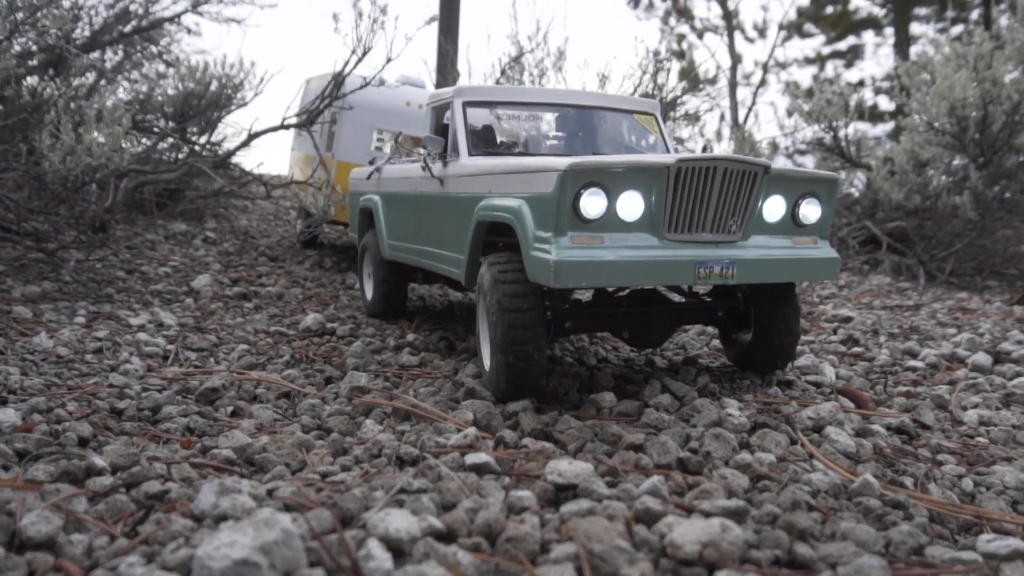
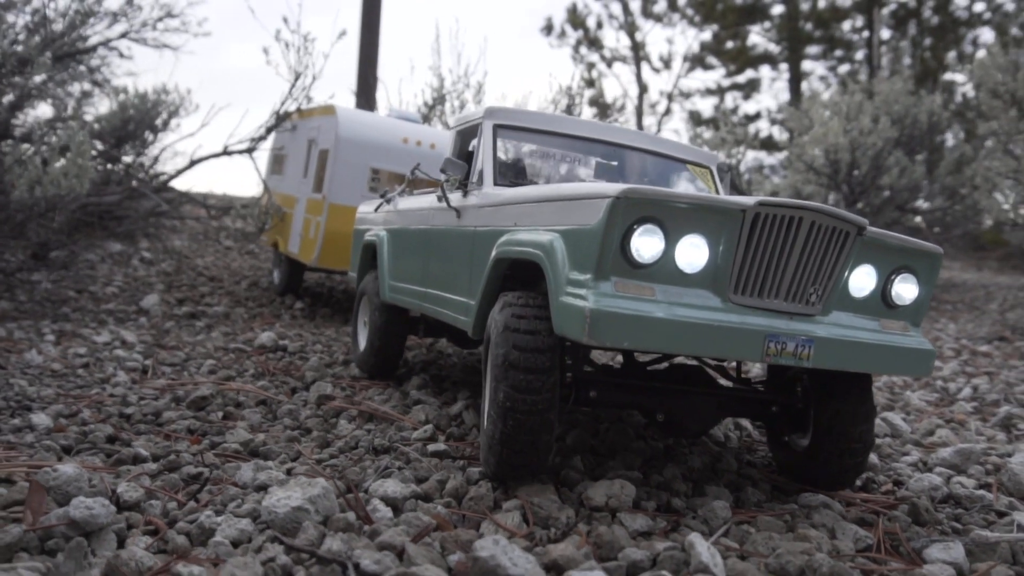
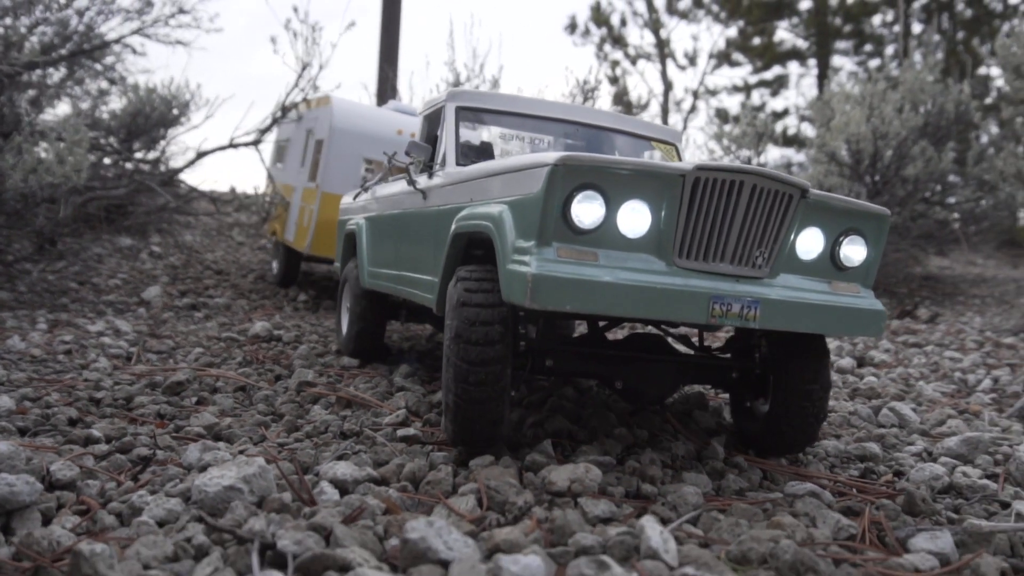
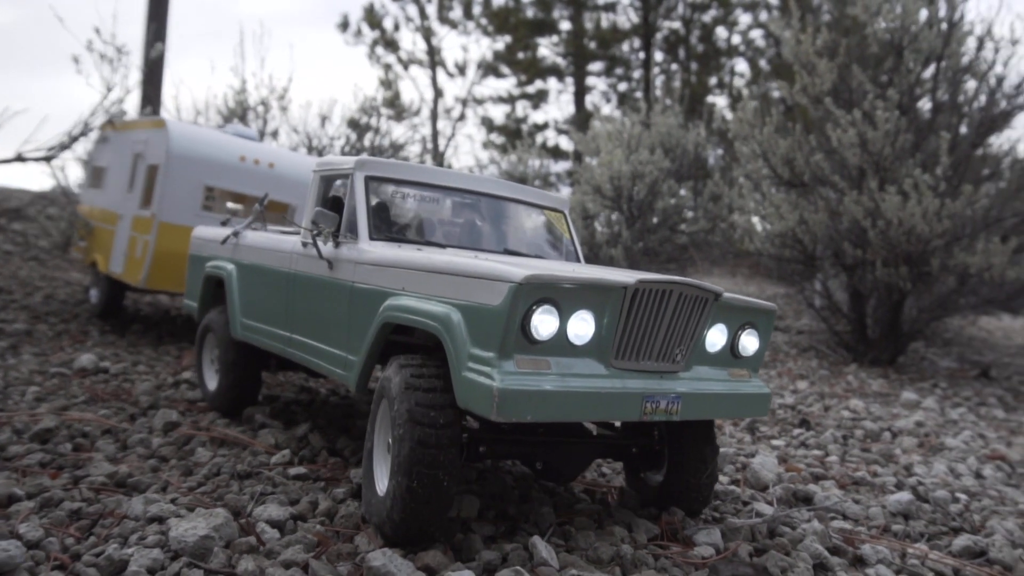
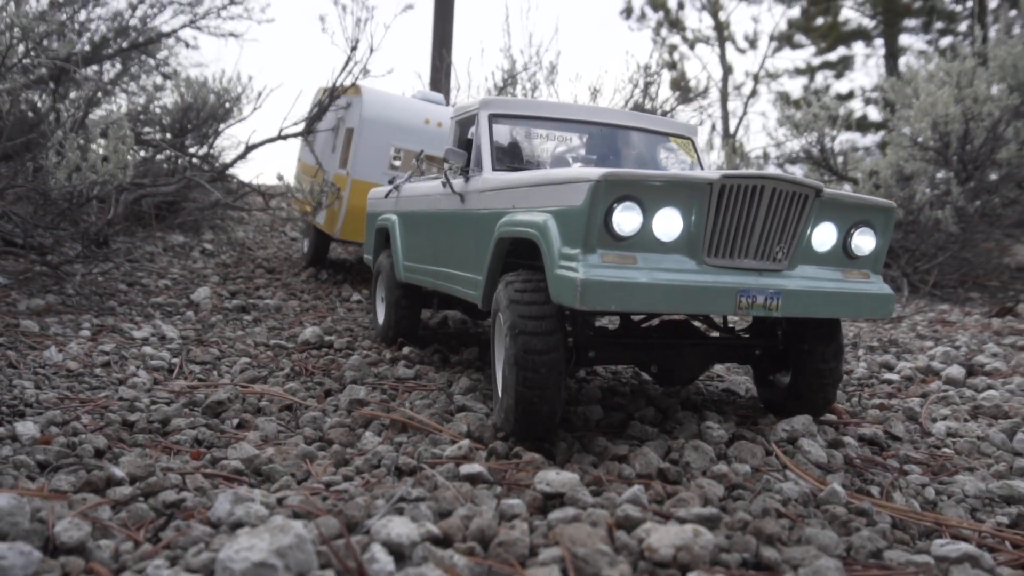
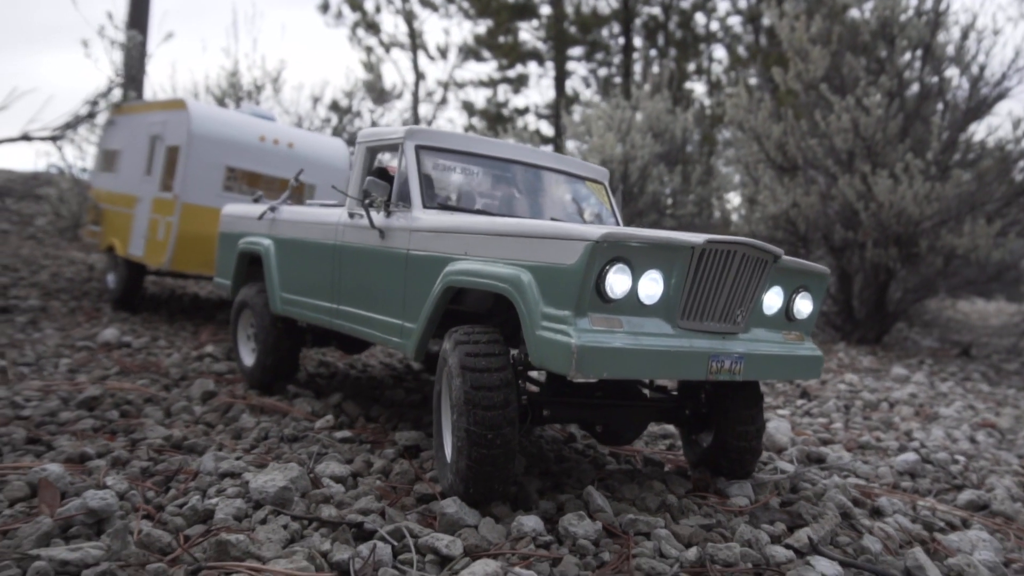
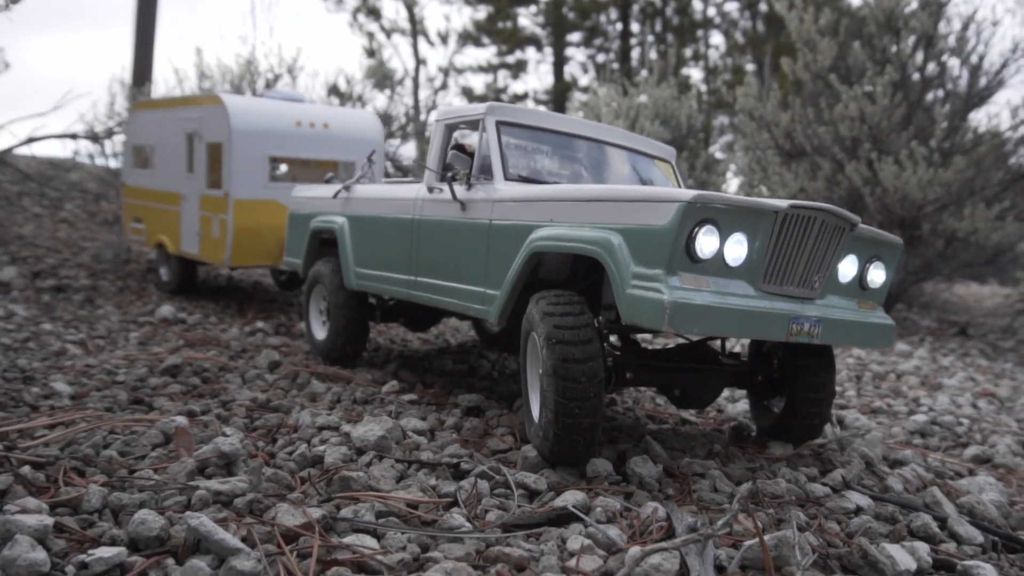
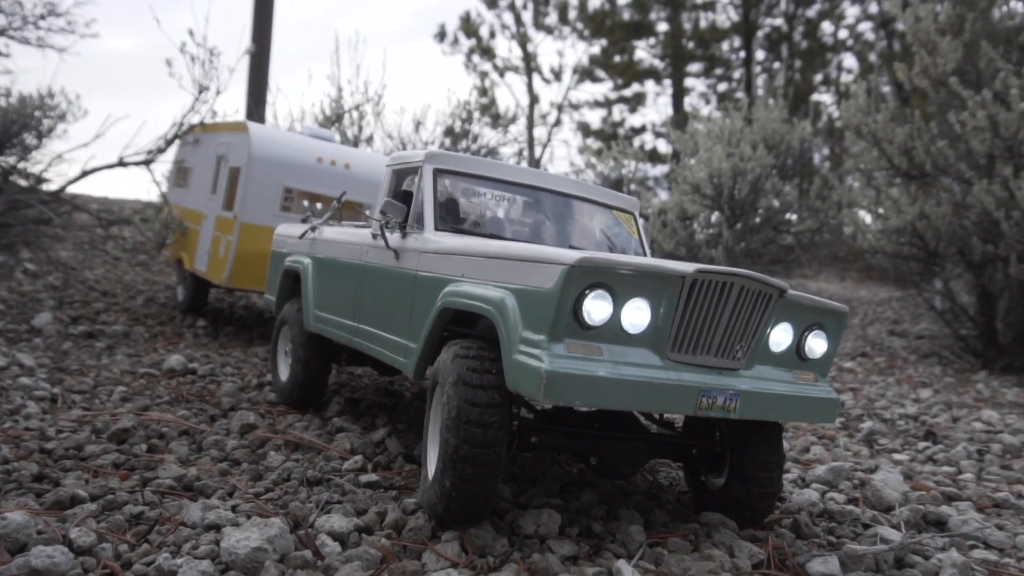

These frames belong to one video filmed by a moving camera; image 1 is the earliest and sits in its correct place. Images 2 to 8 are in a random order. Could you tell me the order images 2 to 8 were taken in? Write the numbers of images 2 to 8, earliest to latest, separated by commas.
5, 3, 2, 8, 4, 6, 7
